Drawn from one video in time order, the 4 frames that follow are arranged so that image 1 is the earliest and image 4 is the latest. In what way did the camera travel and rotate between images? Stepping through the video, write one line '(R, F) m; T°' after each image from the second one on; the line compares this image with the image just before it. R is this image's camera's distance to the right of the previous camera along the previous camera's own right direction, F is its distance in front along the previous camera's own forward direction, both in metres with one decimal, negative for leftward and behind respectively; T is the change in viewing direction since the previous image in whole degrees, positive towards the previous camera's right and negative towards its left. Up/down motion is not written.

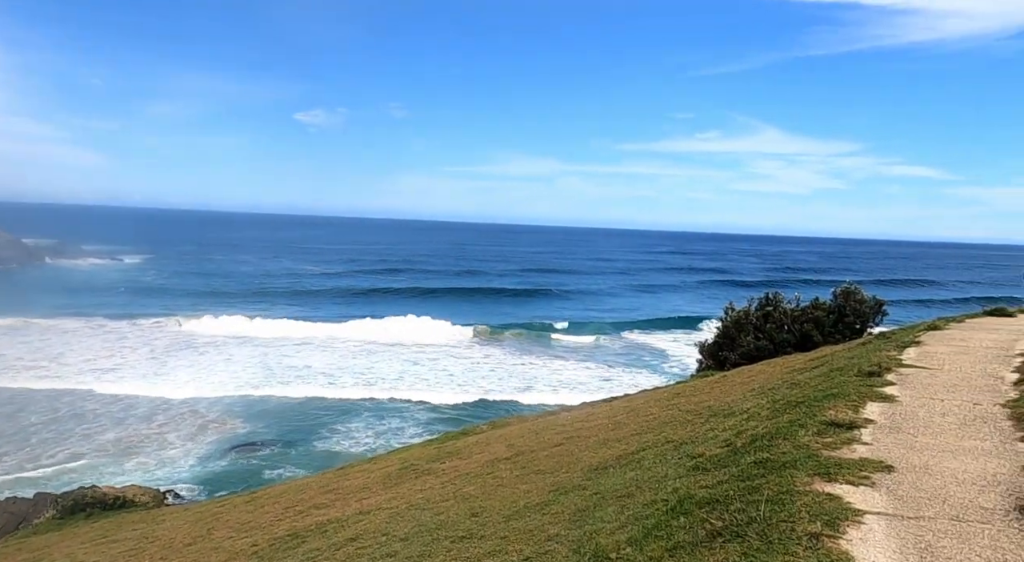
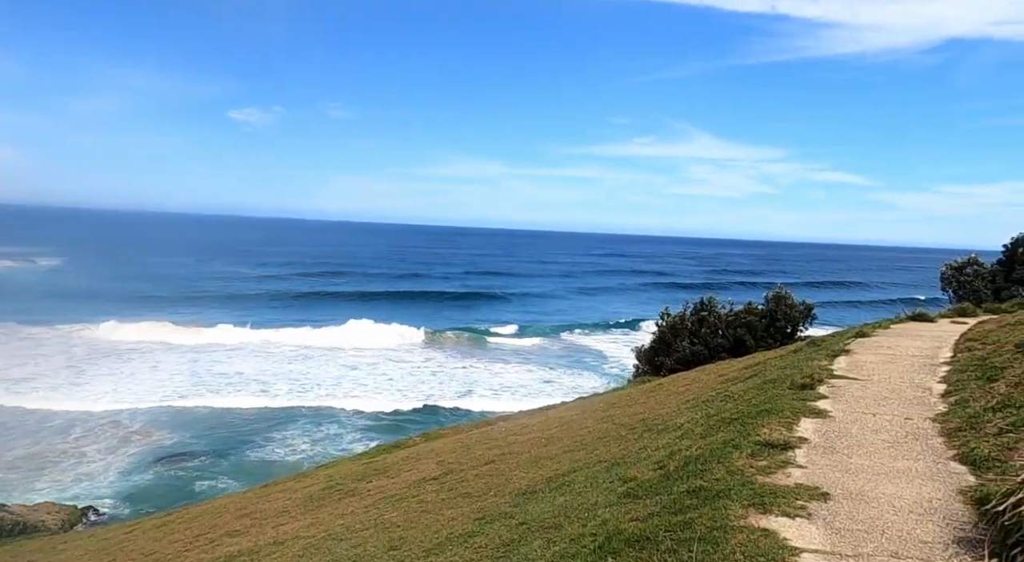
(+0.1, +0.3) m; +5°
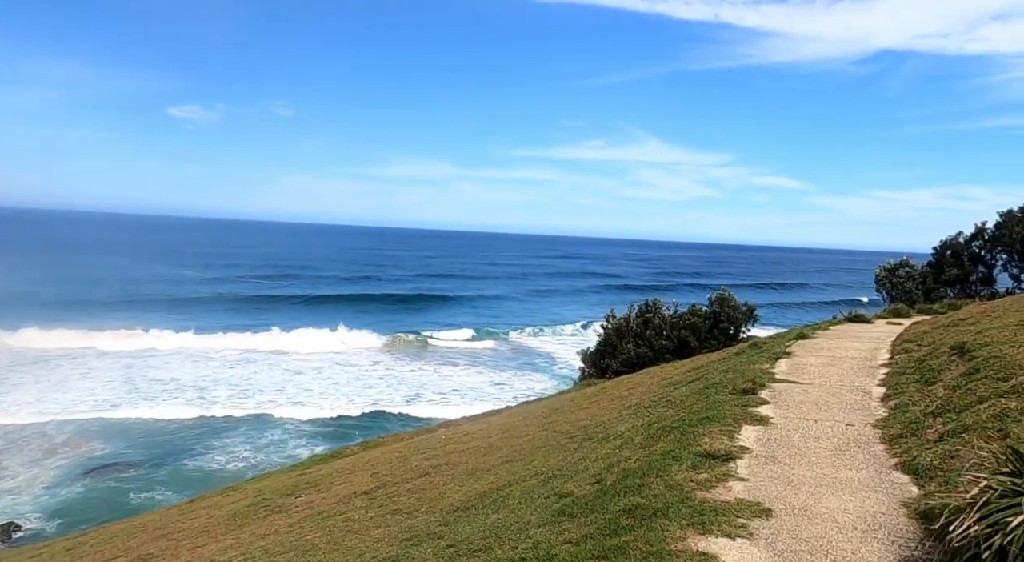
(+0.1, +0.3) m; +4°
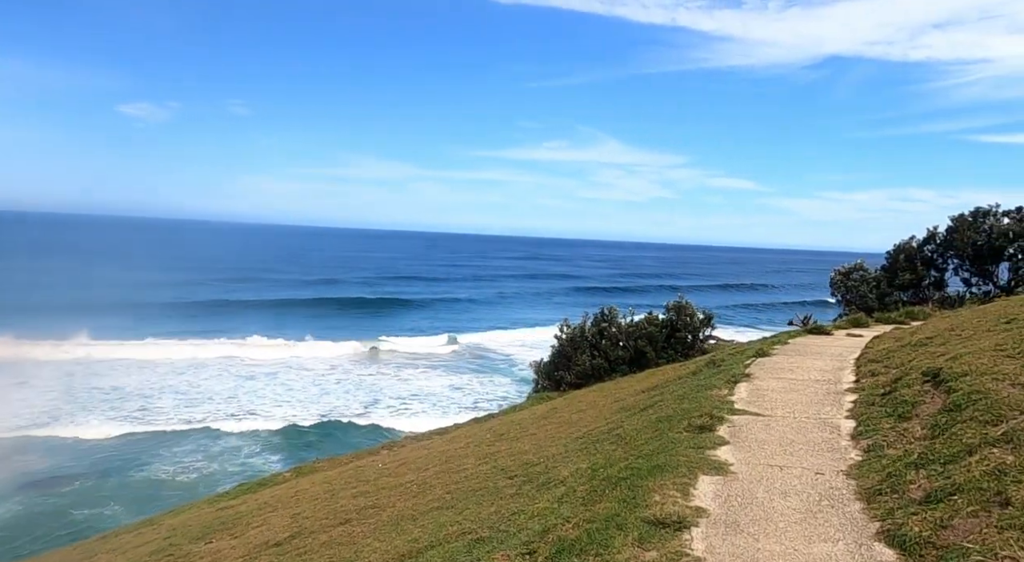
(+0.3, +0.8) m; +3°
